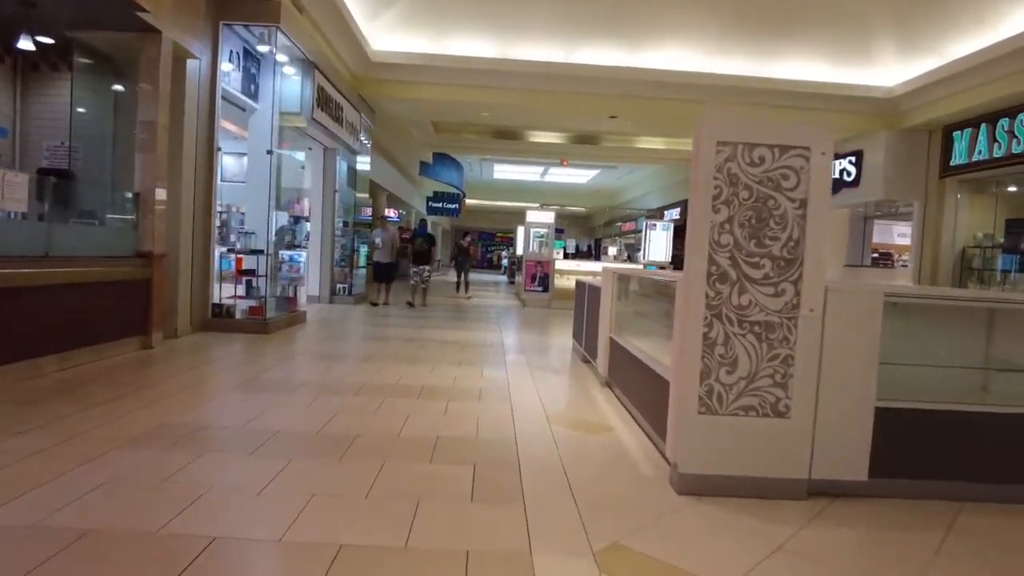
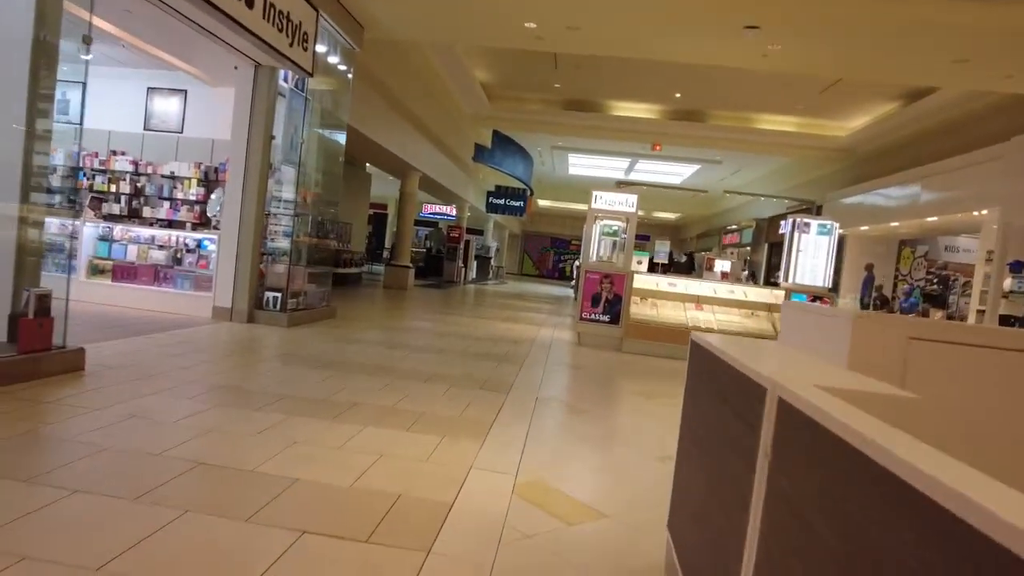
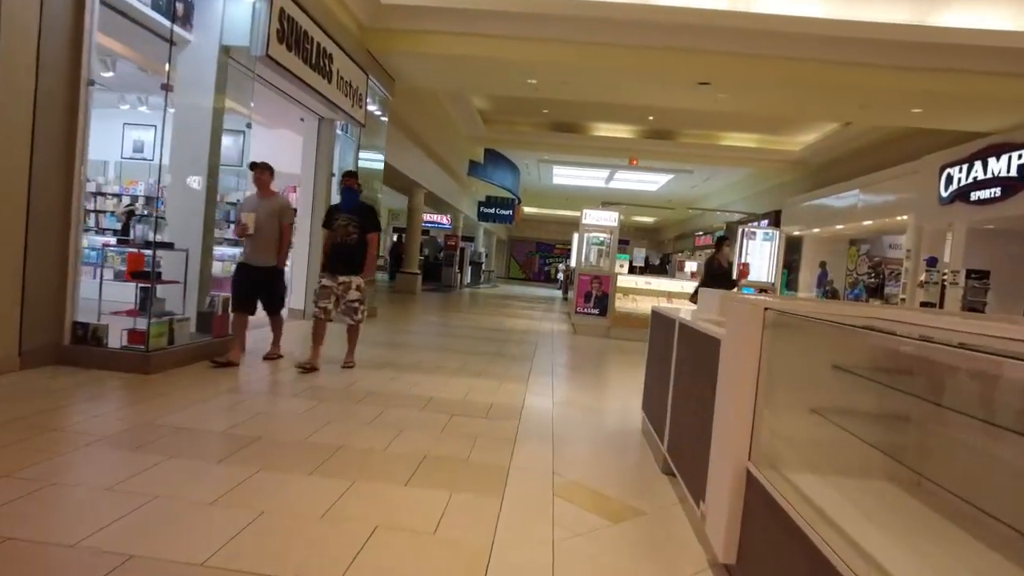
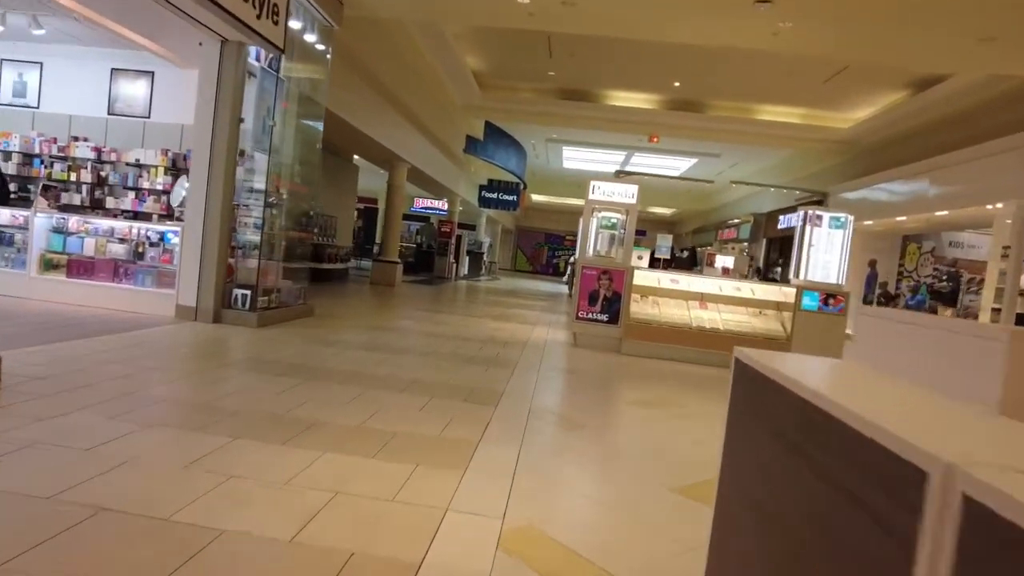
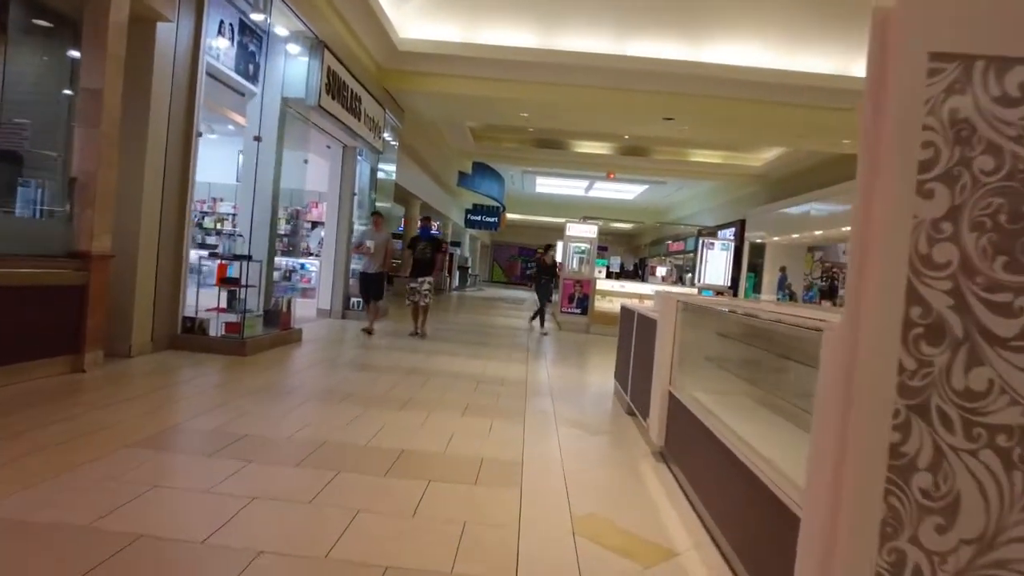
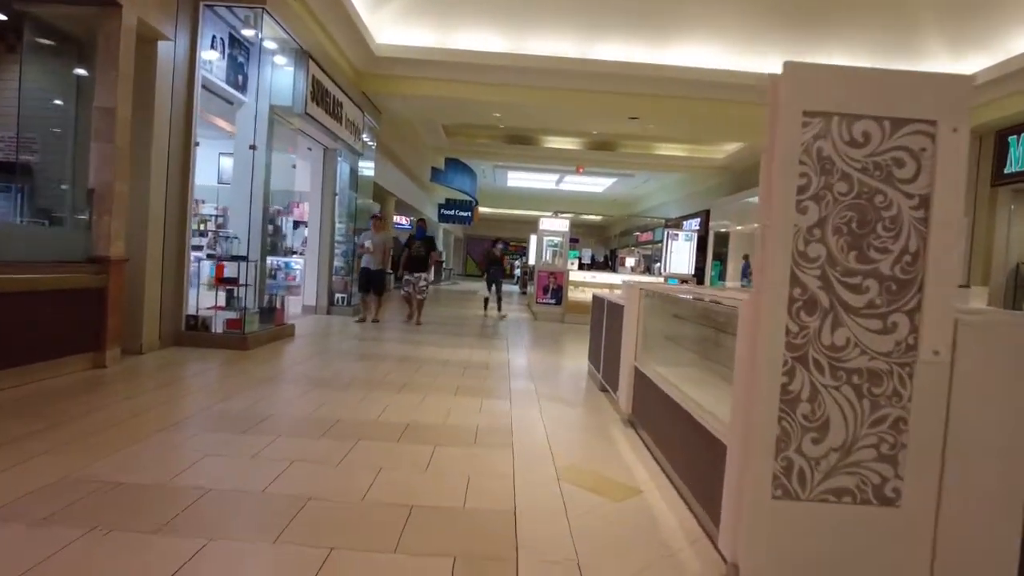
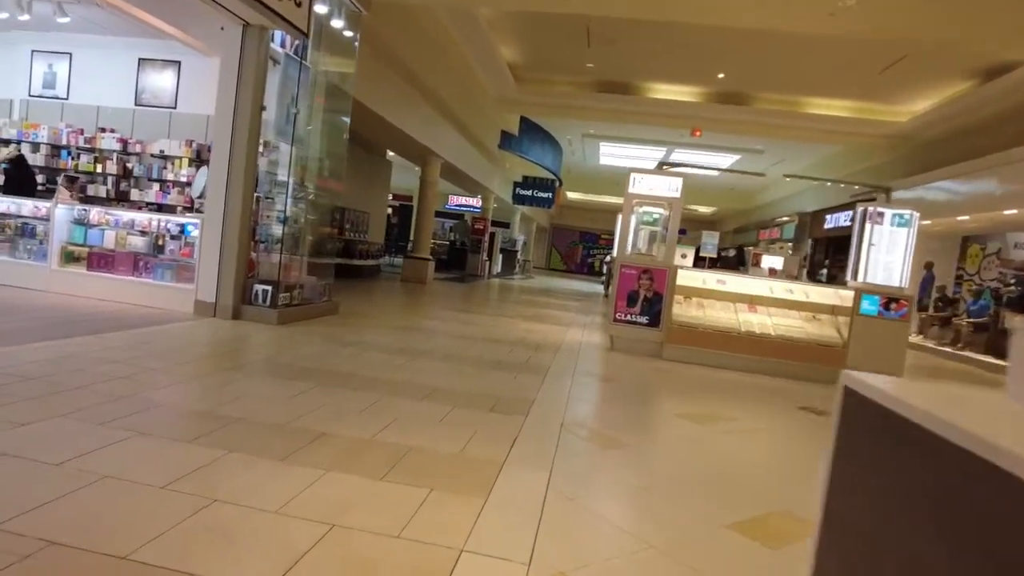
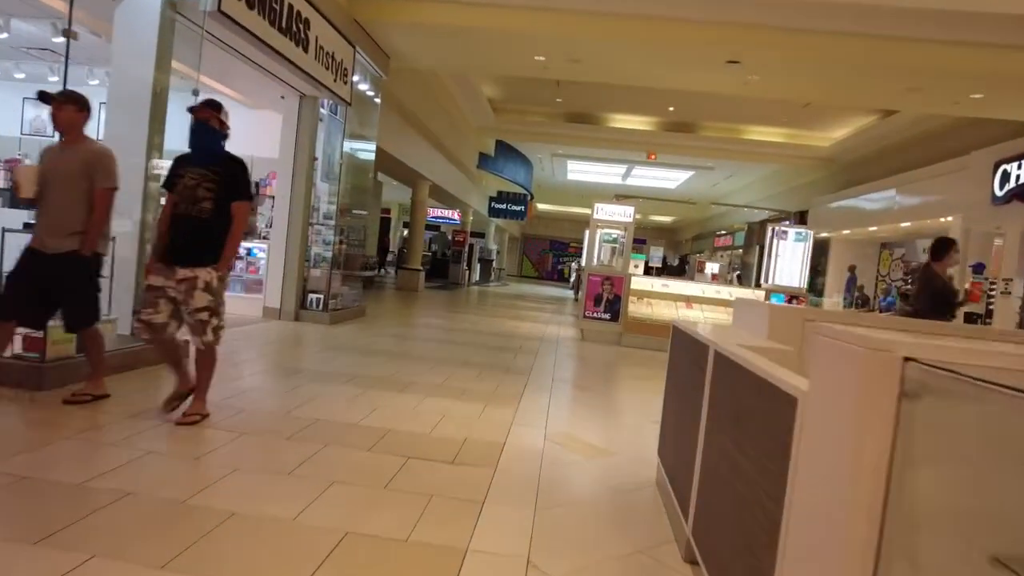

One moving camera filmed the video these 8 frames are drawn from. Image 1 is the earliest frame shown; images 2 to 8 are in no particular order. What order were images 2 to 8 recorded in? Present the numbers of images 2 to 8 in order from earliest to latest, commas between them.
6, 5, 3, 8, 2, 4, 7
